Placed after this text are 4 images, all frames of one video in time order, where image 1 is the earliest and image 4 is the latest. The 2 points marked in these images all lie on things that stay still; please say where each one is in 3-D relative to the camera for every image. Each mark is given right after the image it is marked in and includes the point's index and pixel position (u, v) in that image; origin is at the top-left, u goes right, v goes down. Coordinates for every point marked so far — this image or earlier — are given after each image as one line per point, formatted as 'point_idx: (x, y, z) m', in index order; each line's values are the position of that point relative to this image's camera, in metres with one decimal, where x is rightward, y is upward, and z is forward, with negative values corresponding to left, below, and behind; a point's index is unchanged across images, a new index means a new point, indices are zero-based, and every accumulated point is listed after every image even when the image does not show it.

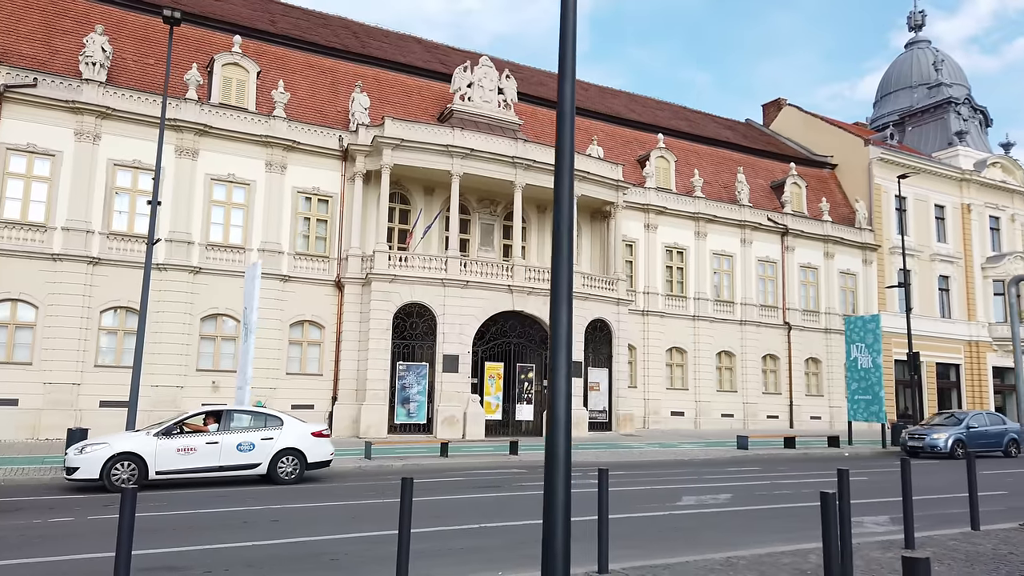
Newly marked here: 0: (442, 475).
0: (-1.5, -4.0, +17.1) m
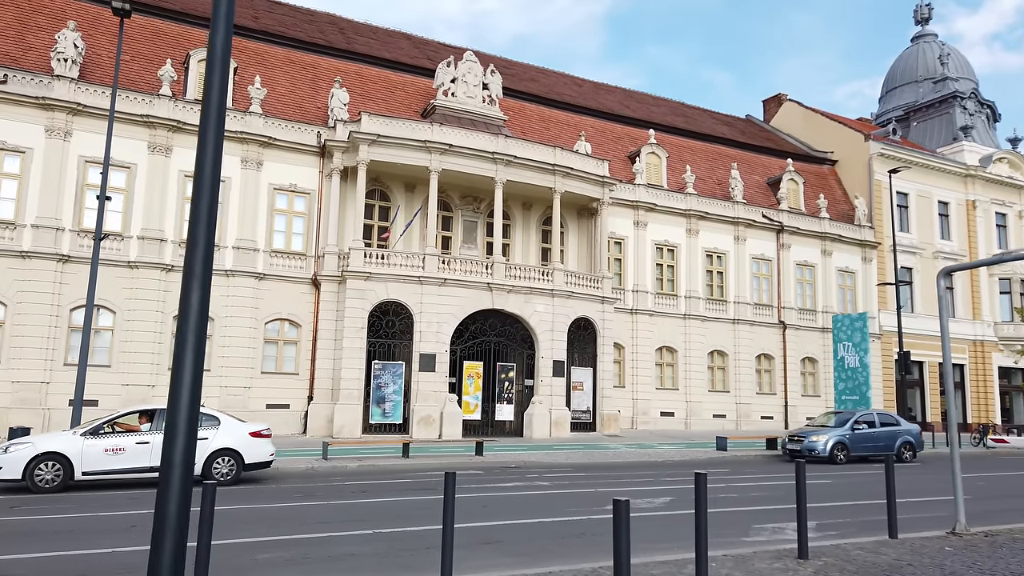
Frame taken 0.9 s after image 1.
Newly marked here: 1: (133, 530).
0: (-2.5, -4.0, +16.6) m
1: (-4.6, -2.9, +9.6) m
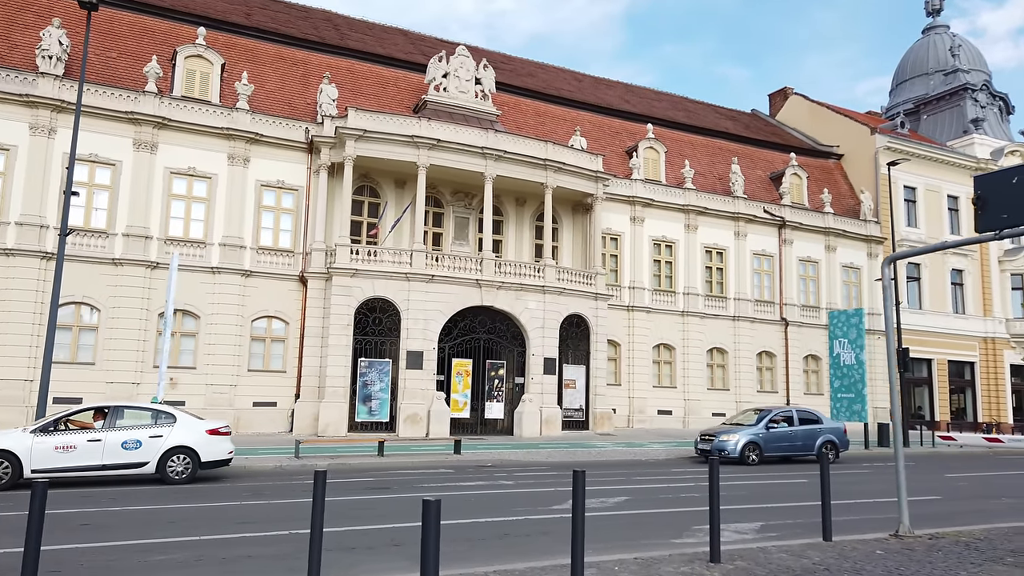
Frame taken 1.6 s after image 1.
0: (-3.2, -3.9, +16.3) m
1: (-5.4, -2.8, +9.3) m
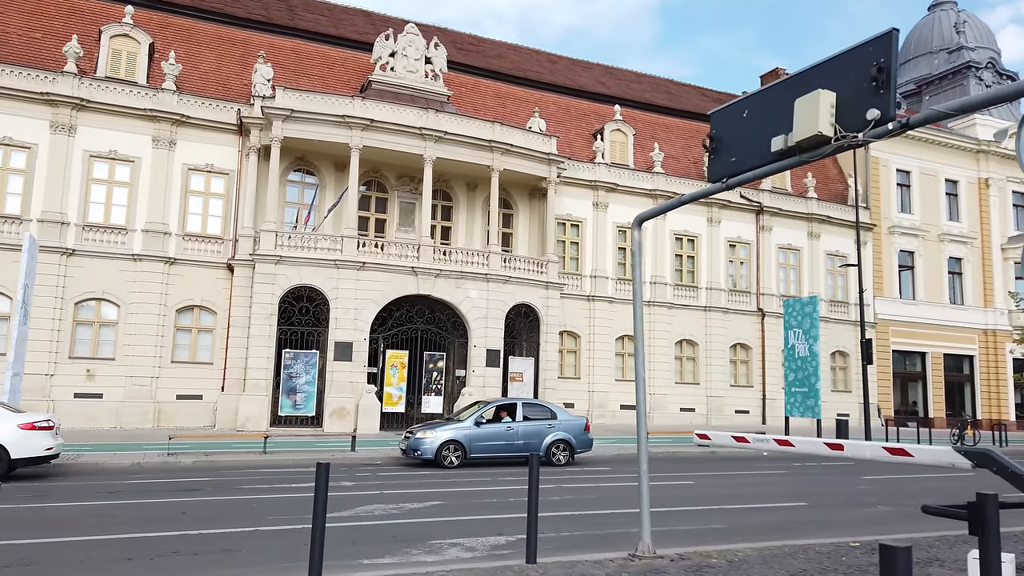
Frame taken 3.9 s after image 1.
0: (-5.7, -3.5, +14.9) m
1: (-8.2, -2.5, +8.1) m
